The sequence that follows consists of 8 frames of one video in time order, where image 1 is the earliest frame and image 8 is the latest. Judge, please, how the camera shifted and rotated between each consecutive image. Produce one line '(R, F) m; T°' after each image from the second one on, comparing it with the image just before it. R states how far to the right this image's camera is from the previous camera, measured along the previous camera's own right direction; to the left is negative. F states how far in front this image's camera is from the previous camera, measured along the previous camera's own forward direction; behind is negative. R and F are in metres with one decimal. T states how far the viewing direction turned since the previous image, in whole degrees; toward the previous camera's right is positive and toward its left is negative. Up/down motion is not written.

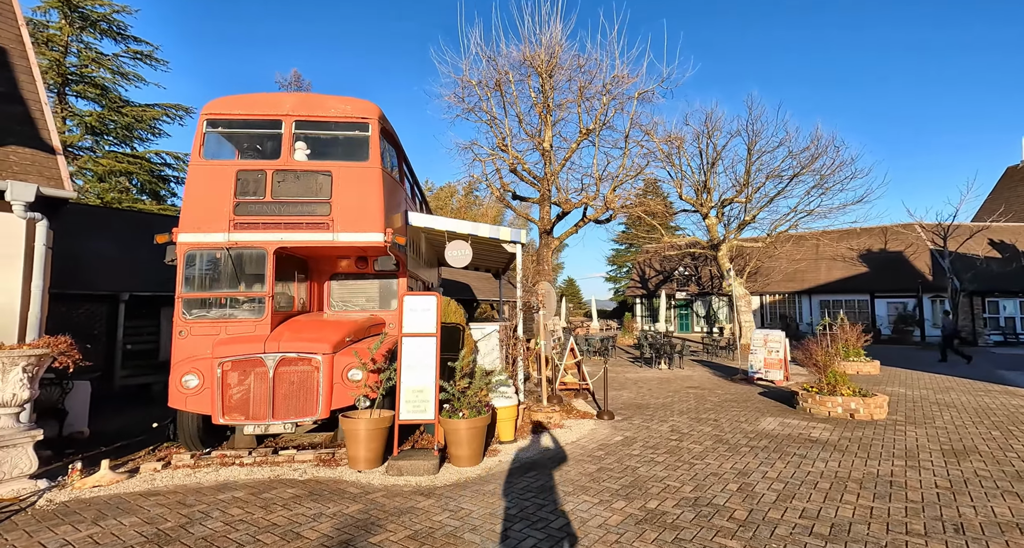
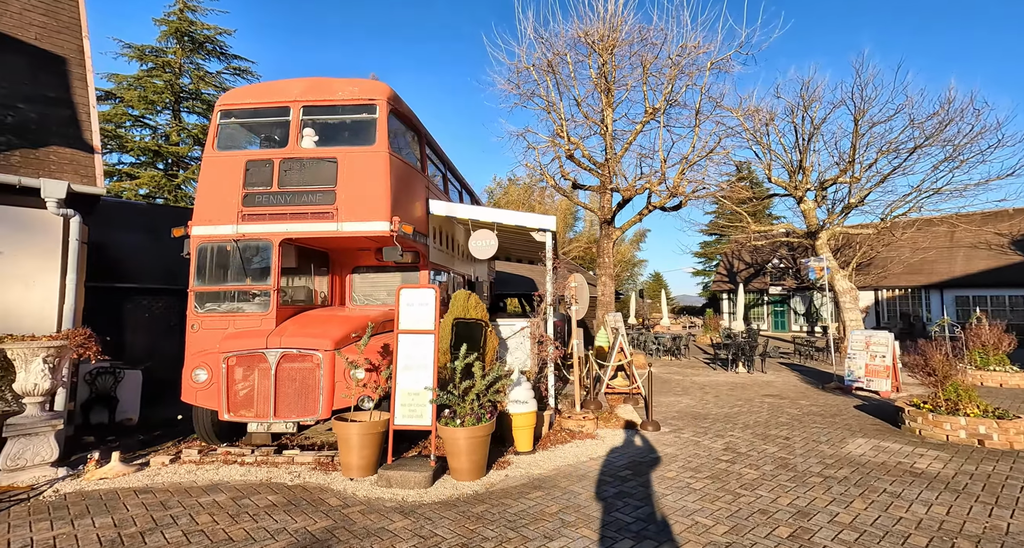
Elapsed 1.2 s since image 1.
(+1.0, +0.9) m; -10°
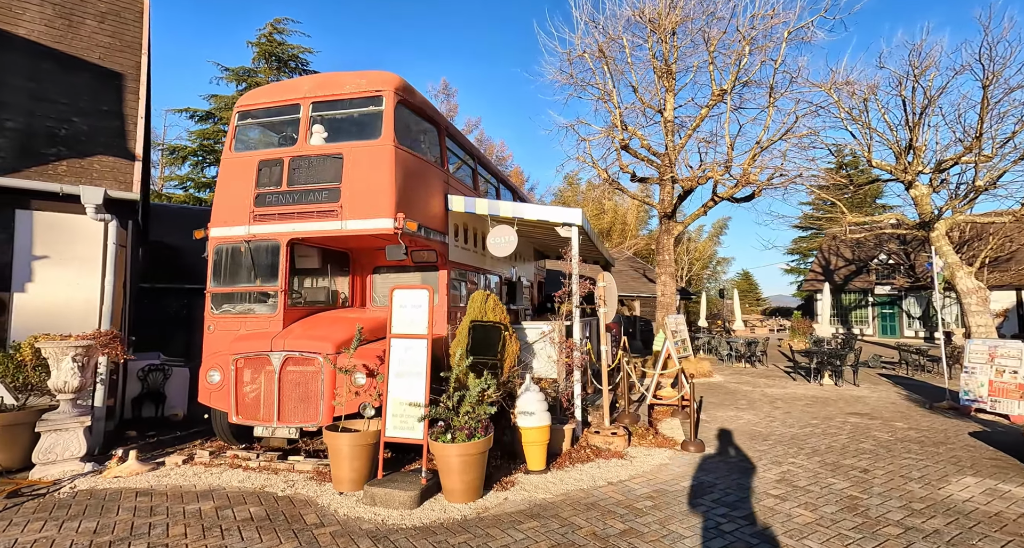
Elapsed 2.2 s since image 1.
(+0.9, +0.7) m; -10°
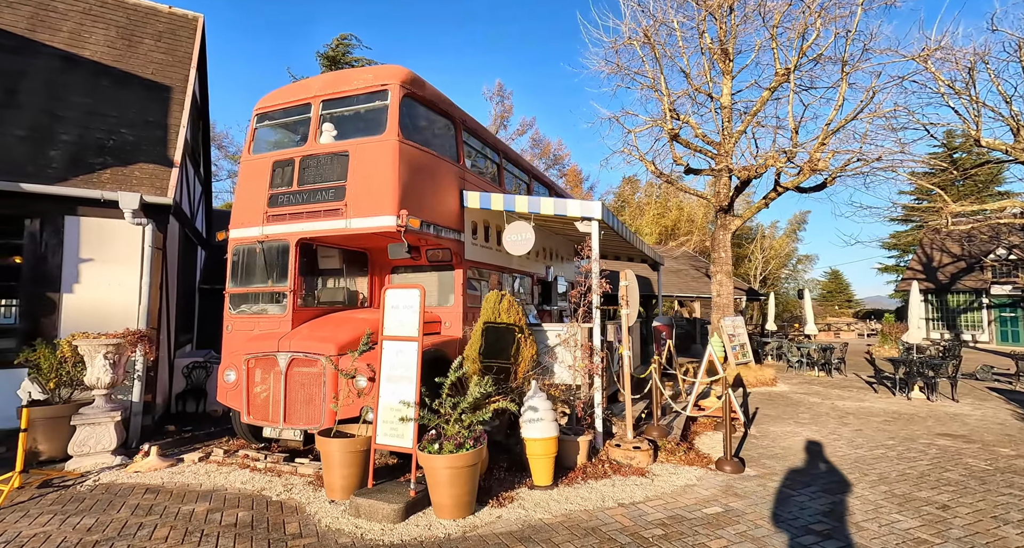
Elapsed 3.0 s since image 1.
(+0.8, +0.5) m; -8°
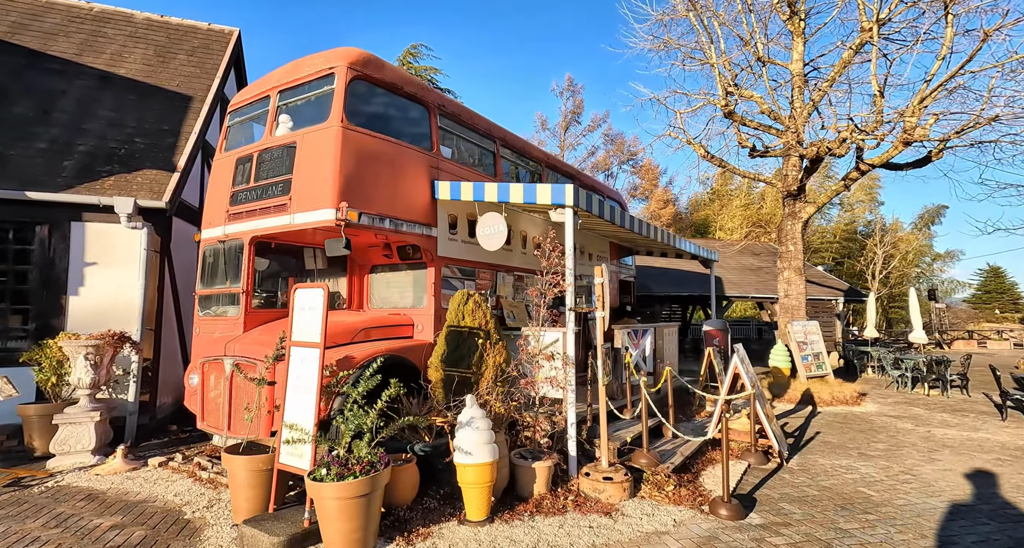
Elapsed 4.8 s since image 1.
(+1.5, +1.1) m; -11°
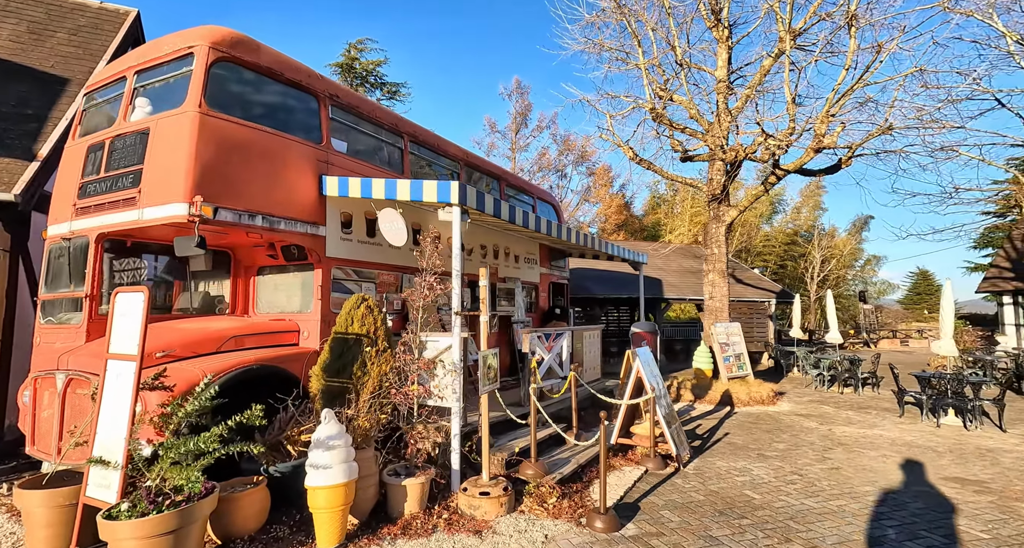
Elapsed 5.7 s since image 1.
(+0.8, +0.3) m; +5°
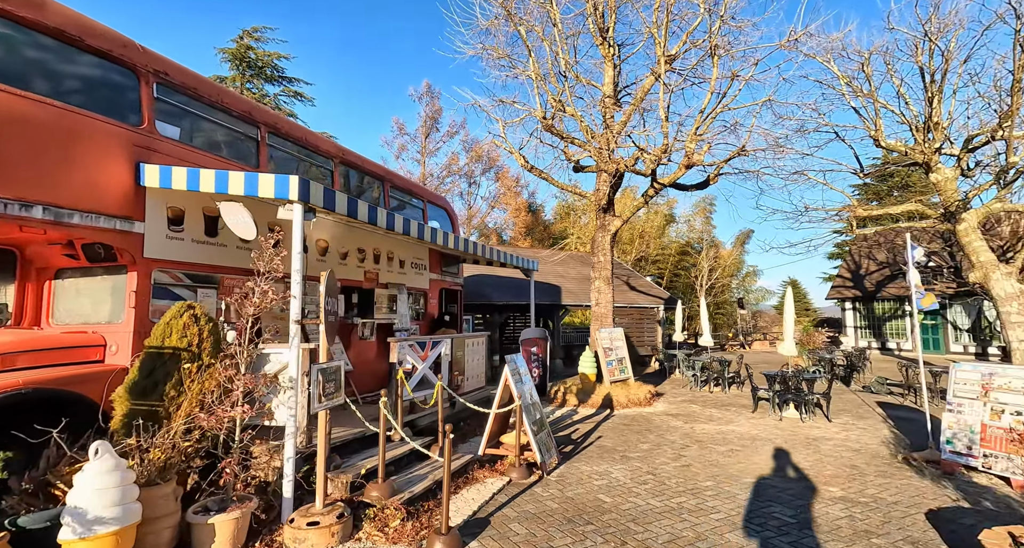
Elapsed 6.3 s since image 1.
(+0.6, +0.2) m; +10°
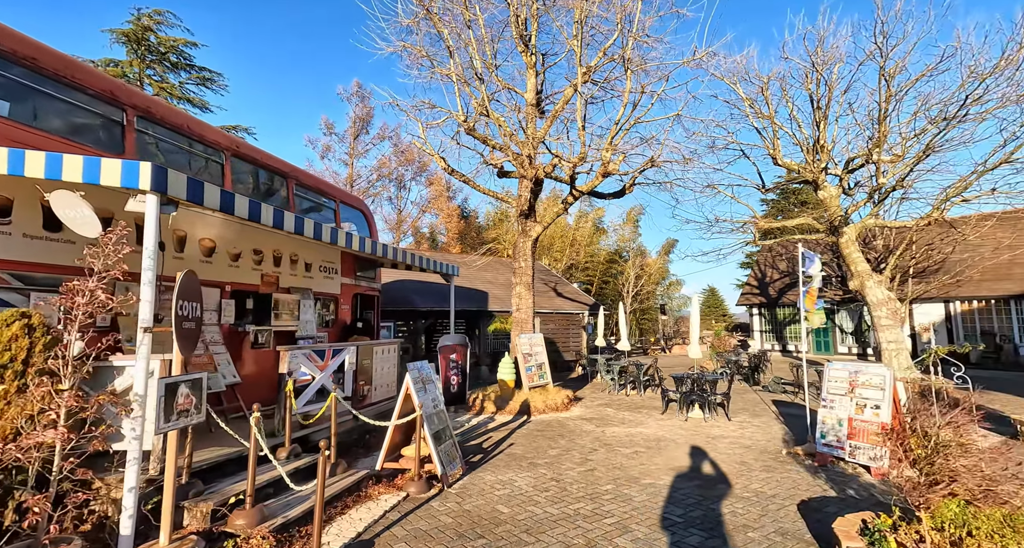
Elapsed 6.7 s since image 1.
(+0.4, +0.3) m; +7°
